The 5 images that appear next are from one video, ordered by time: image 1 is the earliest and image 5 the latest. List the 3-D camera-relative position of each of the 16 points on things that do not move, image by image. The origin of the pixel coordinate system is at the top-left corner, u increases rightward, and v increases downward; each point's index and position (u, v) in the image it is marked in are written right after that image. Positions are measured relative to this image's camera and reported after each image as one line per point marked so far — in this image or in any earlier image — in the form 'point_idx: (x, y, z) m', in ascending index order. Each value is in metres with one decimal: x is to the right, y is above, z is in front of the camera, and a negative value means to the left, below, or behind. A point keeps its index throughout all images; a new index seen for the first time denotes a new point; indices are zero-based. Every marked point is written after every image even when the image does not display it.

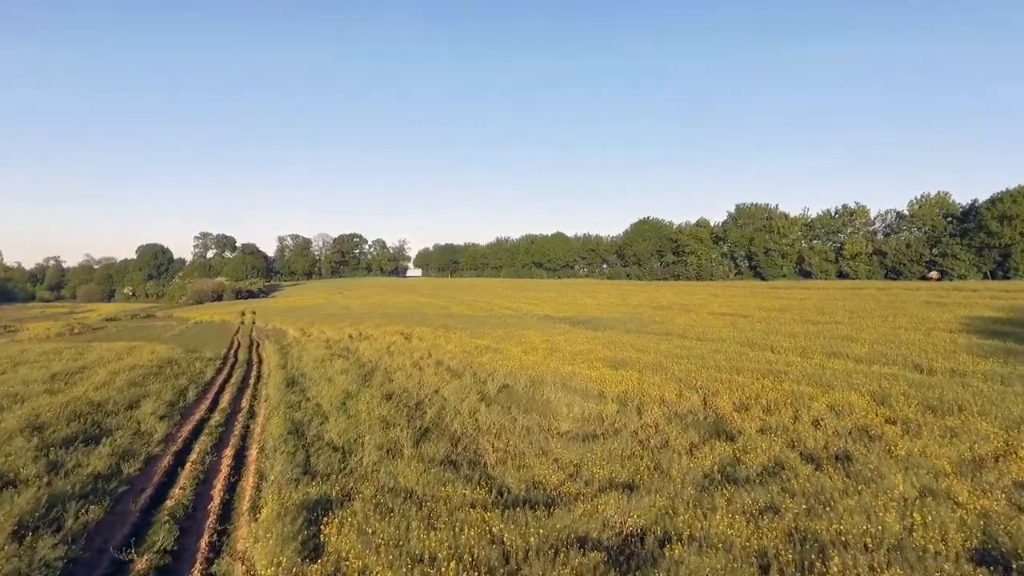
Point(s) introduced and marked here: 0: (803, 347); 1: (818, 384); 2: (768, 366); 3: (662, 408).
0: (+17.3, -3.5, +19.6) m
1: (+13.1, -4.1, +14.1) m
2: (+12.8, -4.0, +16.6) m
3: (+6.0, -4.8, +13.1) m
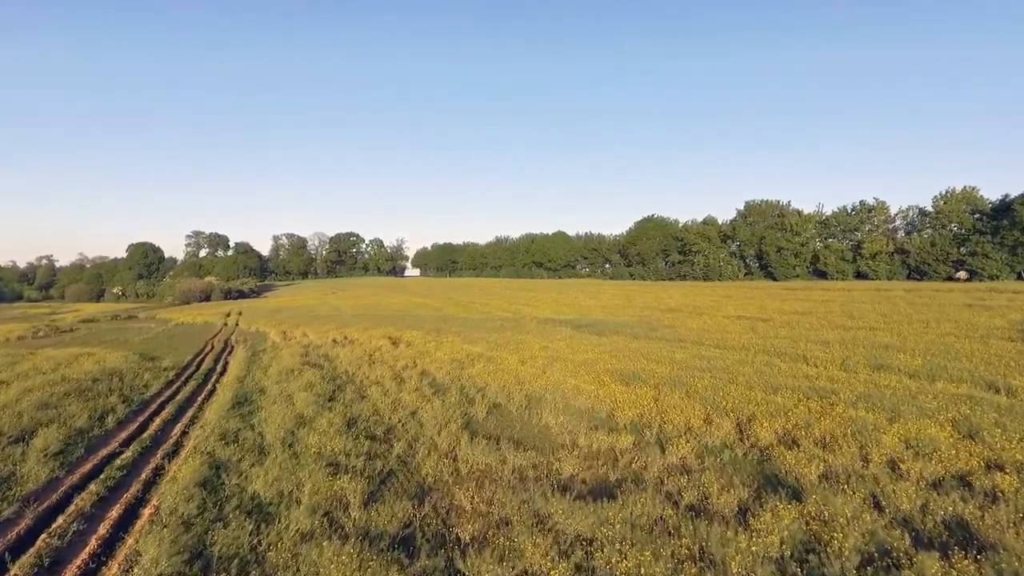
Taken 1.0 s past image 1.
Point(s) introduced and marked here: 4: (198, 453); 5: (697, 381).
0: (+17.0, -3.6, +17.0) m
1: (+12.8, -4.2, +11.5) m
2: (+12.5, -4.1, +14.0) m
3: (+5.6, -4.9, +10.5) m
4: (-9.0, -4.7, +9.5) m
5: (+8.4, -4.2, +15.0) m
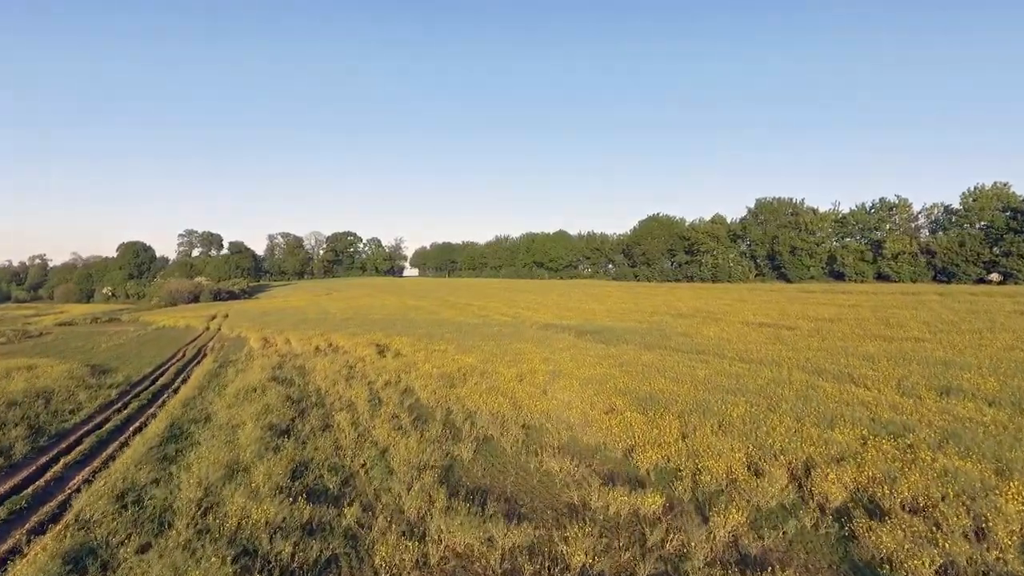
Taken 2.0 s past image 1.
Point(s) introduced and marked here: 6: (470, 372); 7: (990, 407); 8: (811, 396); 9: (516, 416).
0: (+16.8, -3.9, +14.4) m
1: (+12.5, -4.5, +8.9) m
2: (+12.3, -4.4, +11.5) m
3: (+5.4, -5.2, +8.0) m
4: (-9.2, -5.0, +7.0) m
5: (+8.2, -4.5, +12.4) m
6: (-2.5, -4.9, +19.3) m
7: (+16.6, -4.1, +11.5) m
8: (+11.9, -4.3, +13.1) m
9: (+0.2, -5.0, +13.0) m
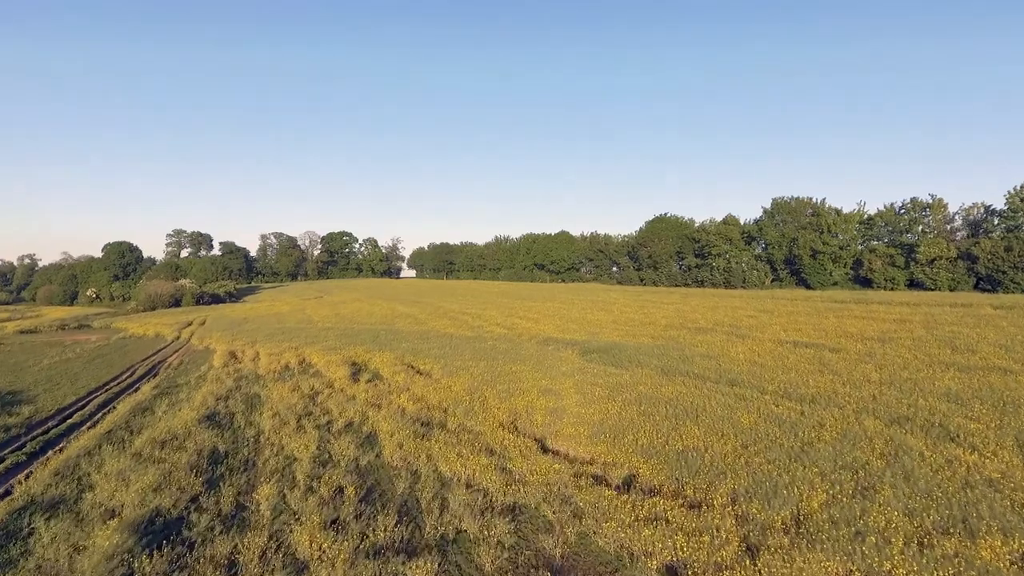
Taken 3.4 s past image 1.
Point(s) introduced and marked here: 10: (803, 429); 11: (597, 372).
0: (+16.4, -4.8, +10.9) m
1: (+12.1, -5.4, +5.4) m
2: (+11.9, -5.3, +7.9) m
3: (+5.0, -6.1, +4.4) m
4: (-9.6, -5.9, +3.5) m
5: (+7.8, -5.3, +8.8) m
6: (-2.8, -5.7, +15.8) m
7: (+16.2, -5.0, +7.9) m
8: (+11.5, -5.2, +9.6) m
9: (-0.2, -5.9, +9.5) m
10: (+10.5, -5.0, +11.8) m
11: (+5.1, -5.0, +19.5) m
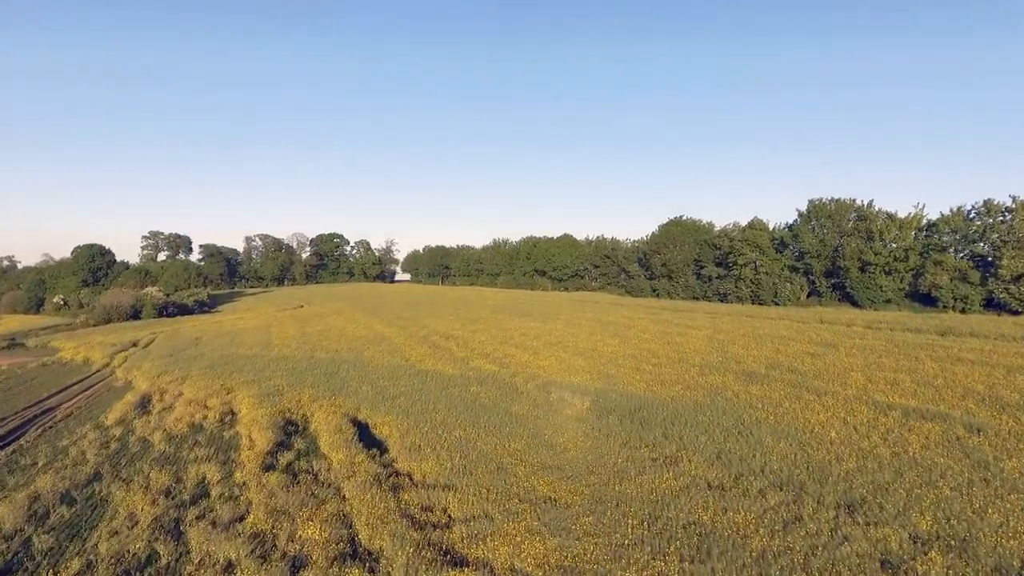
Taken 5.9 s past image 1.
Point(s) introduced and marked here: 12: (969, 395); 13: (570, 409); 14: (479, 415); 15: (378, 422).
0: (+15.6, -6.8, +4.3) m
1: (+11.4, -7.3, -1.2) m
2: (+11.2, -7.2, +1.3) m
3: (+4.2, -8.0, -2.1) m
4: (-10.4, -7.8, -3.0) m
5: (+7.0, -7.3, +2.3) m
6: (-3.5, -7.6, +9.3) m
7: (+15.5, -7.0, +1.3) m
8: (+10.8, -7.1, +3.0) m
9: (-1.0, -7.8, +3.0) m
10: (+9.7, -7.0, +5.3) m
11: (+4.4, -6.9, +13.0) m
12: (+22.3, -5.1, +16.1) m
13: (+3.1, -6.6, +18.0) m
14: (-1.8, -6.9, +17.8) m
15: (-7.4, -7.3, +18.0) m
